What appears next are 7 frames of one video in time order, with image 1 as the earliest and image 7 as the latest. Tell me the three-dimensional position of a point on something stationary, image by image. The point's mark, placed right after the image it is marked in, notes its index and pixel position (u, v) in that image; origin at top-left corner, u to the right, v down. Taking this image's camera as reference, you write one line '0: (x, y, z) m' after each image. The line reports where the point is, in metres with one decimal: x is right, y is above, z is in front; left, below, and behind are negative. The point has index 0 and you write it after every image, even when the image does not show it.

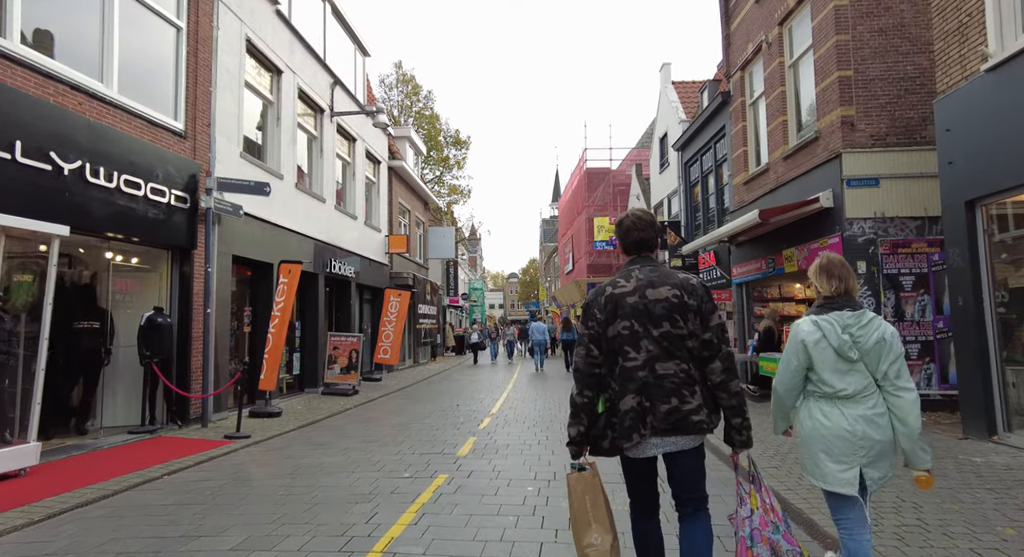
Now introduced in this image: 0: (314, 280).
0: (-4.8, -0.1, +13.5) m
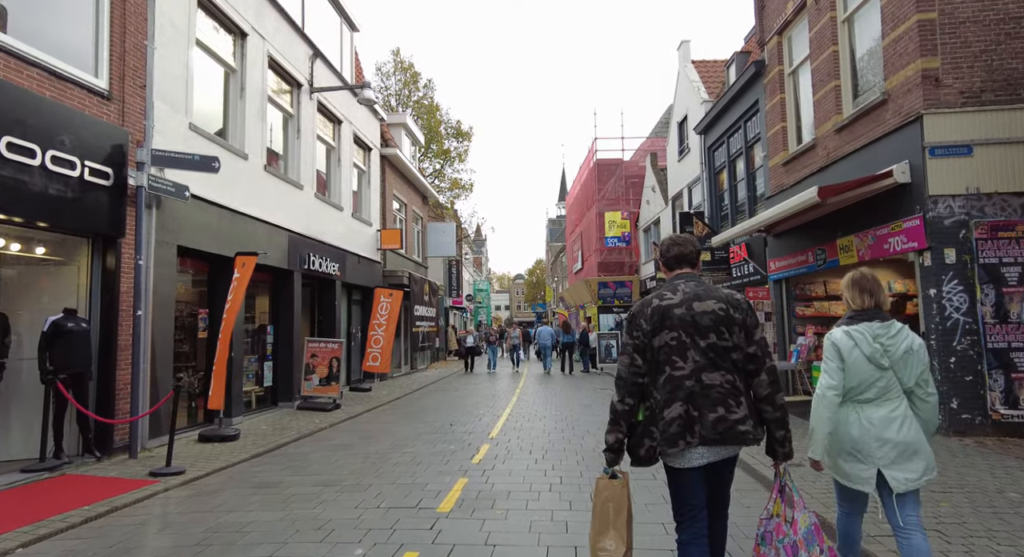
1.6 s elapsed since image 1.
0: (-4.7, 0.0, +11.9) m
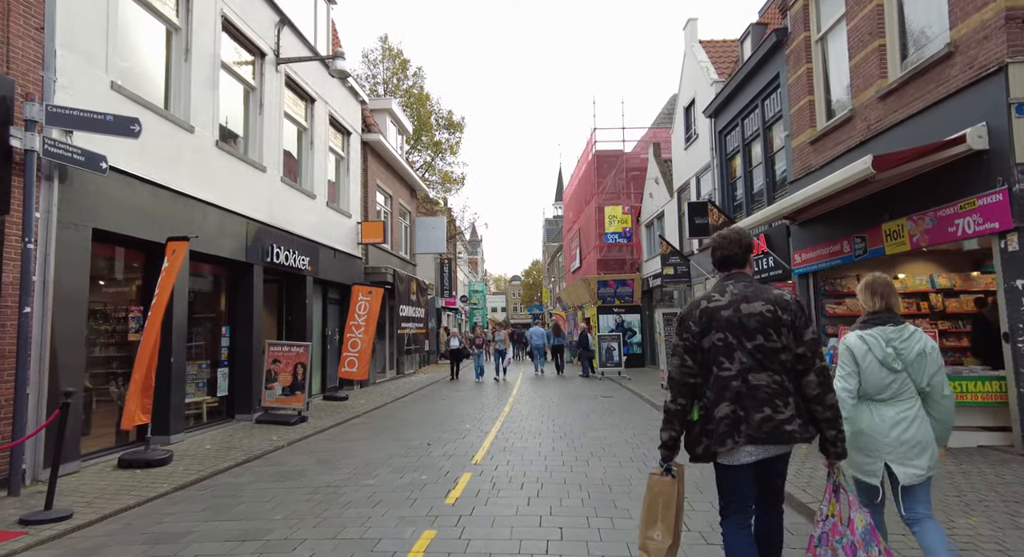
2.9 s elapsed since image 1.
0: (-4.9, +0.1, +10.4) m
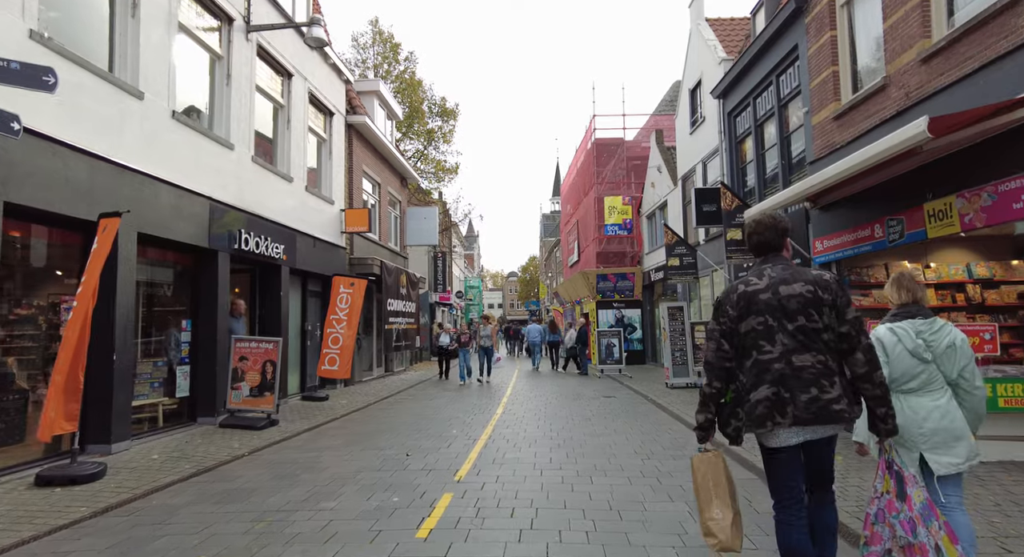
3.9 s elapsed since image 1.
0: (-5.0, +0.3, +9.4) m
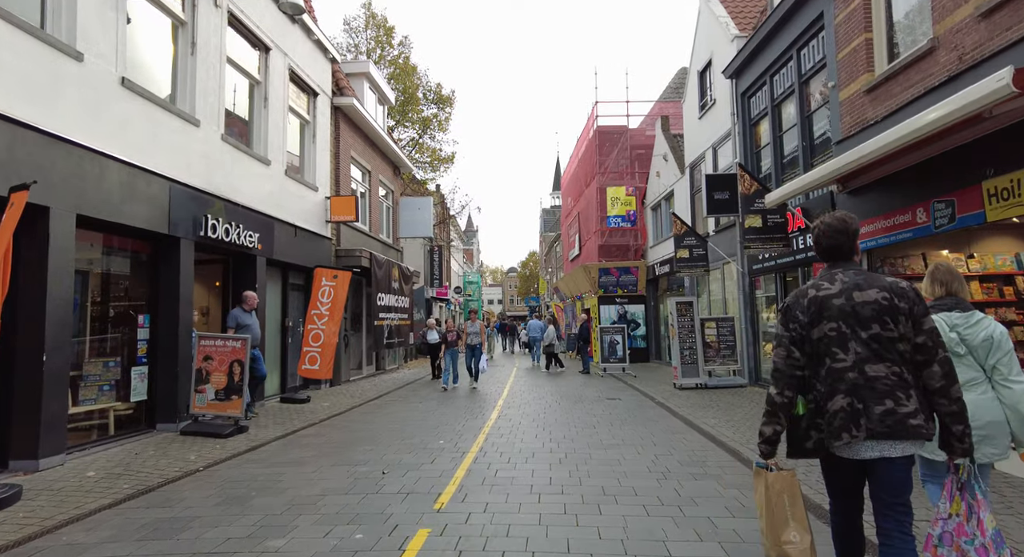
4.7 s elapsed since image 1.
0: (-5.1, +0.4, +8.4) m
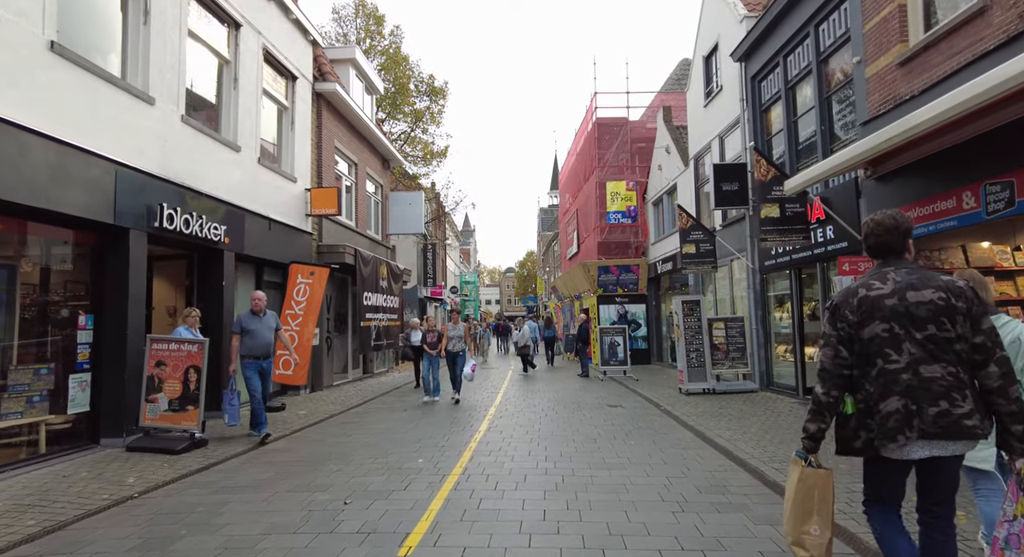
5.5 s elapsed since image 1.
0: (-5.2, +0.5, +7.5) m
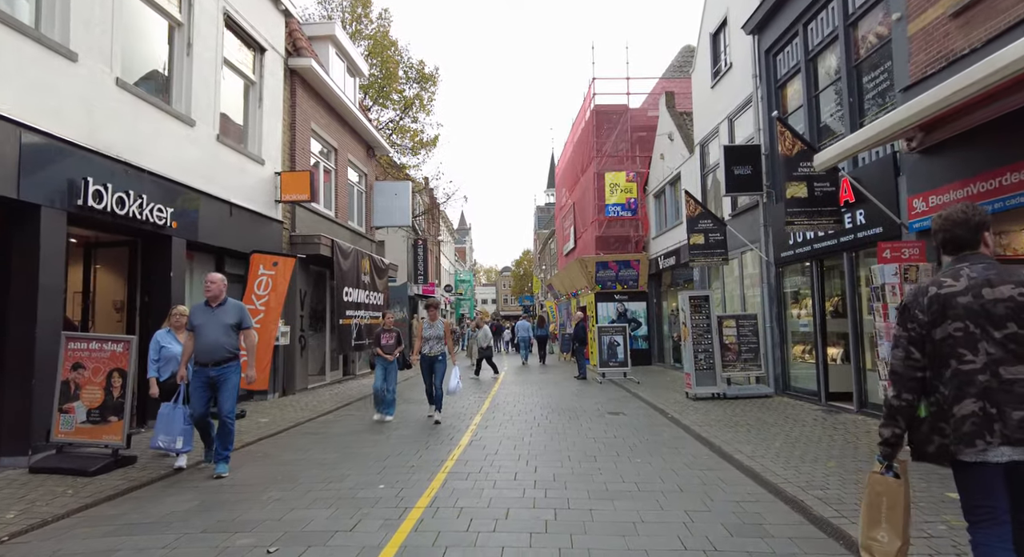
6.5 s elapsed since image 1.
0: (-5.4, +0.6, +6.3) m
